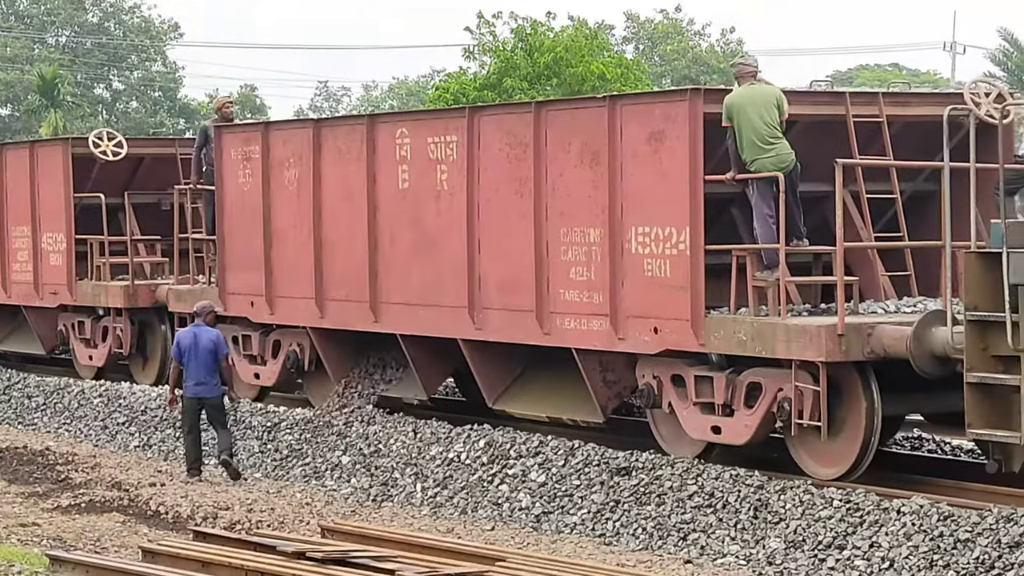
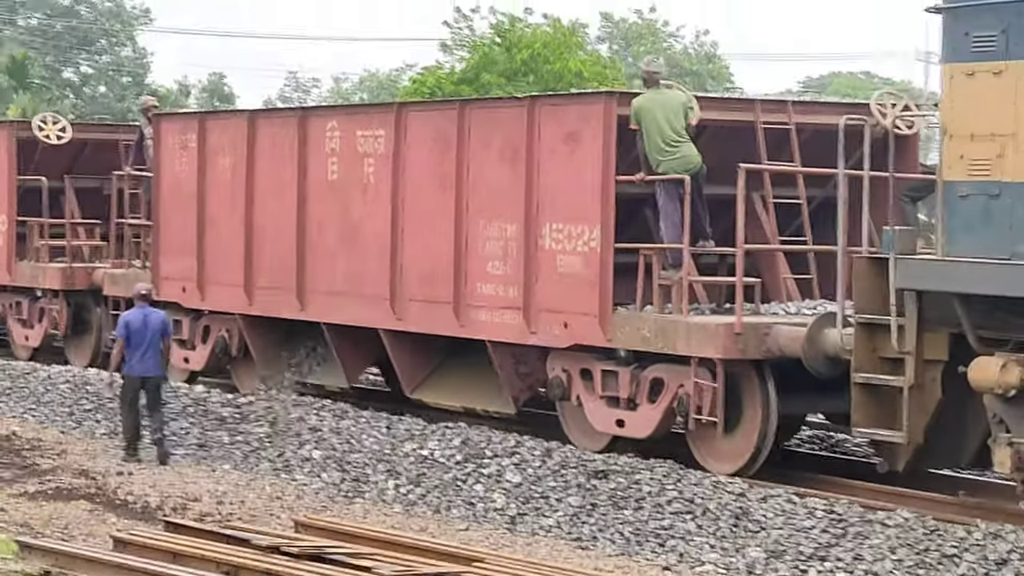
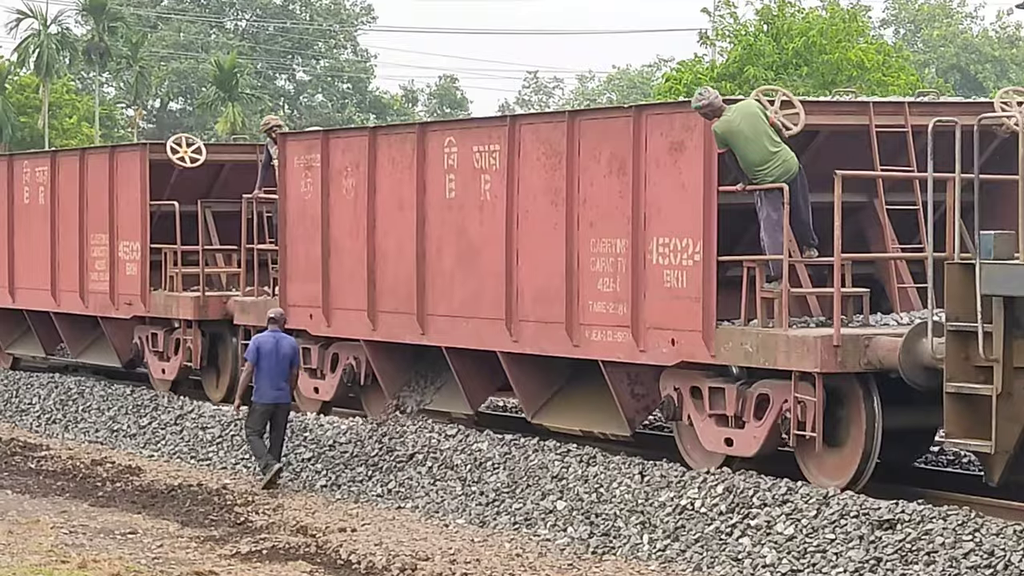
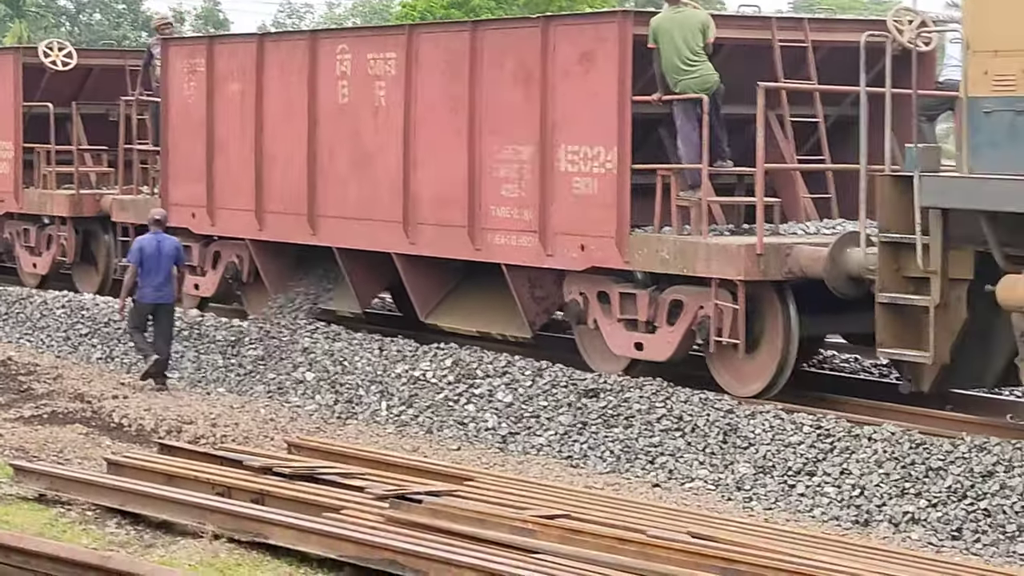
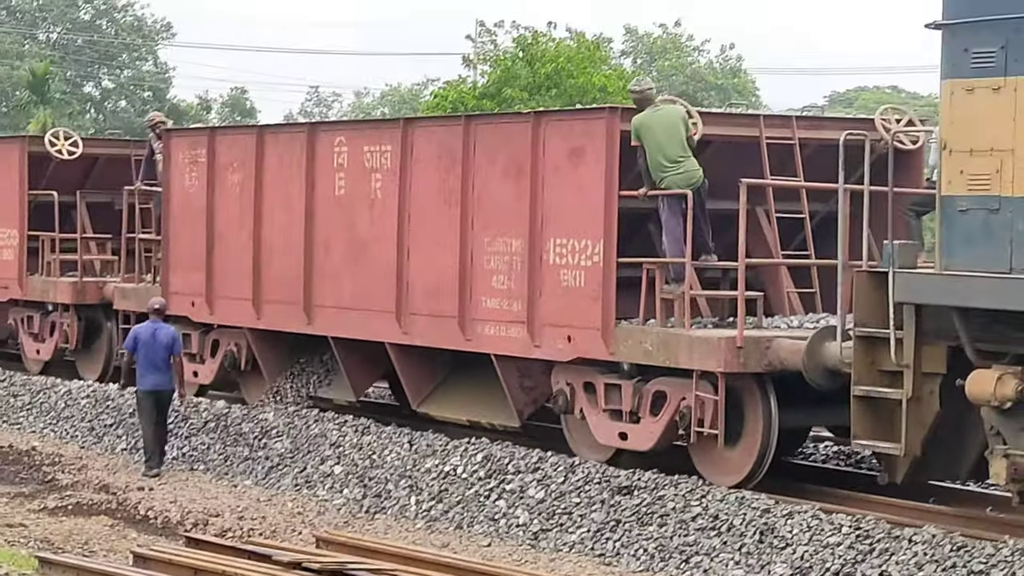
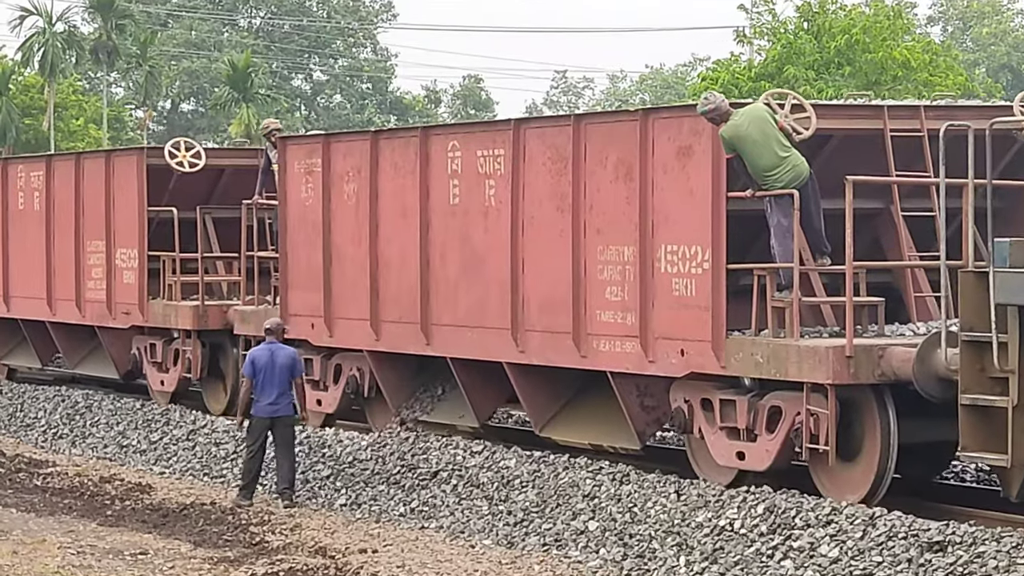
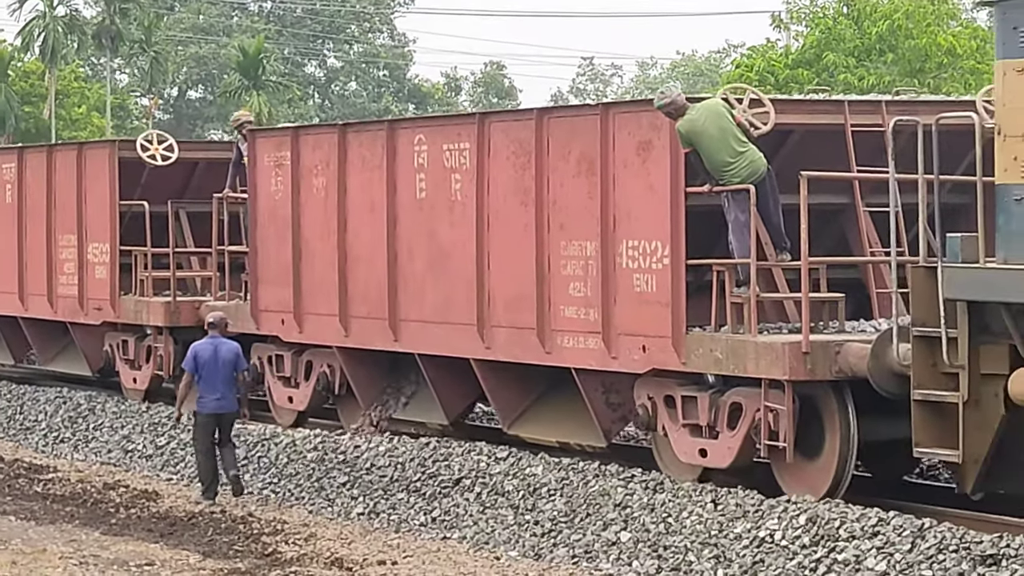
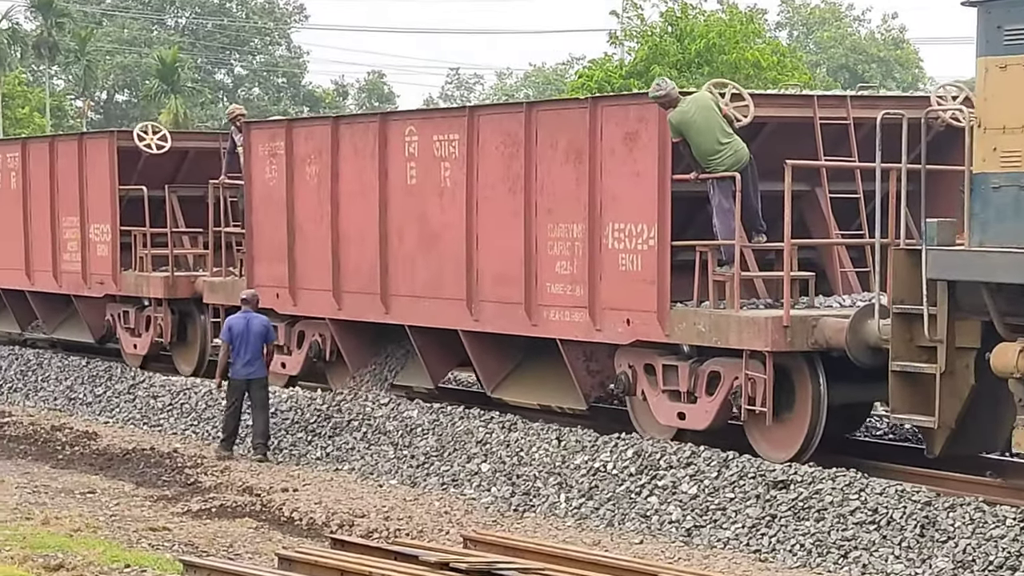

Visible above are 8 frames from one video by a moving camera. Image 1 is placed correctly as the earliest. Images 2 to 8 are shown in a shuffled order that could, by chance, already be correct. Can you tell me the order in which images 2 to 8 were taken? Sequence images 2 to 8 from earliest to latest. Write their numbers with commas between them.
4, 2, 5, 8, 3, 6, 7
